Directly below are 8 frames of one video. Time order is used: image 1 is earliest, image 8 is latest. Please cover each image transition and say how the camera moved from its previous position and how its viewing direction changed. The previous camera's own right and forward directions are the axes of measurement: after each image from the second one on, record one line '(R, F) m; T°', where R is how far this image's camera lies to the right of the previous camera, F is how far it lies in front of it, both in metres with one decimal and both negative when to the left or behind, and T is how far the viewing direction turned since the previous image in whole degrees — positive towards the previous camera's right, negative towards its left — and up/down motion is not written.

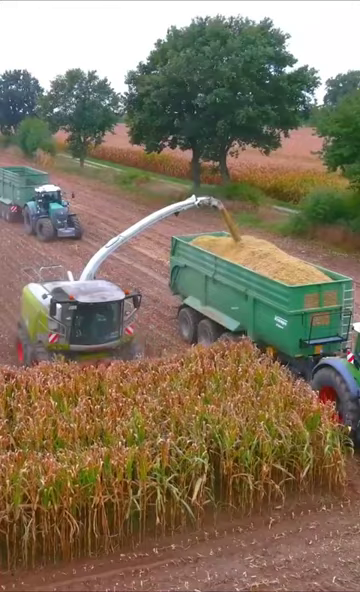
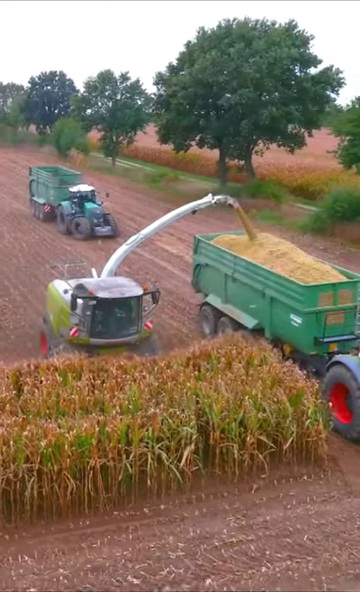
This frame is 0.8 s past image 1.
(+0.4, -0.7) m; -2°
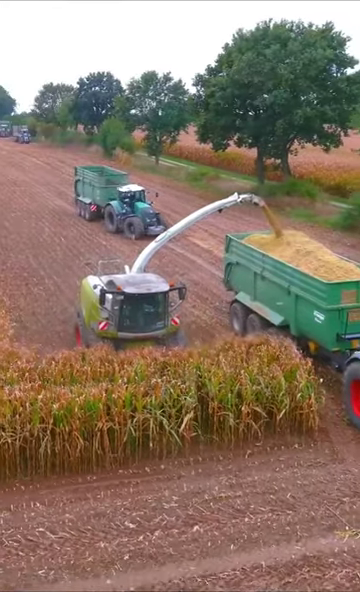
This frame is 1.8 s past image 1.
(+0.5, -0.8) m; -3°
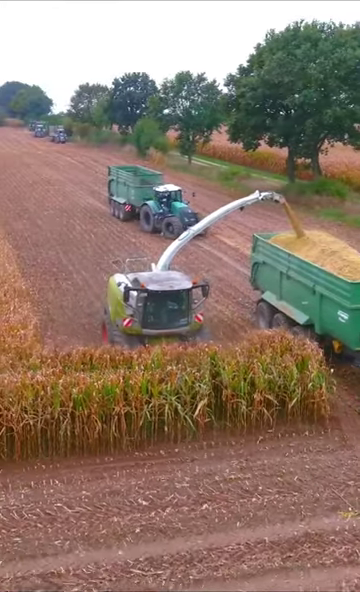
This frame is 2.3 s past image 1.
(+0.2, -0.4) m; -2°
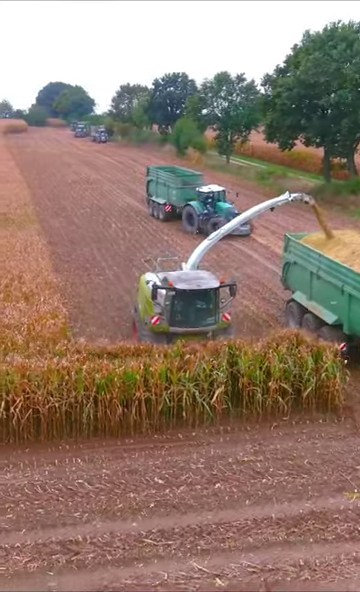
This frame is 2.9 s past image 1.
(+0.2, -0.4) m; -3°
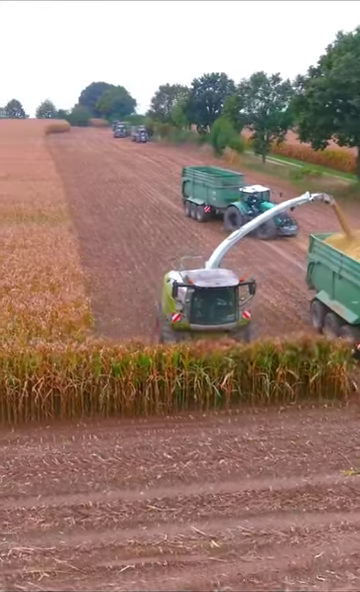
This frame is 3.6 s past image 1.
(+0.3, -0.6) m; -3°
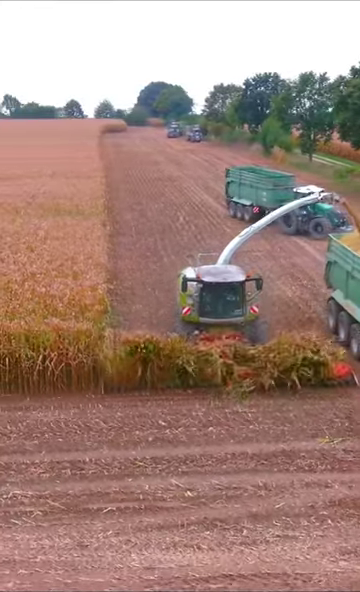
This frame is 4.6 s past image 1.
(+0.7, -0.9) m; -4°
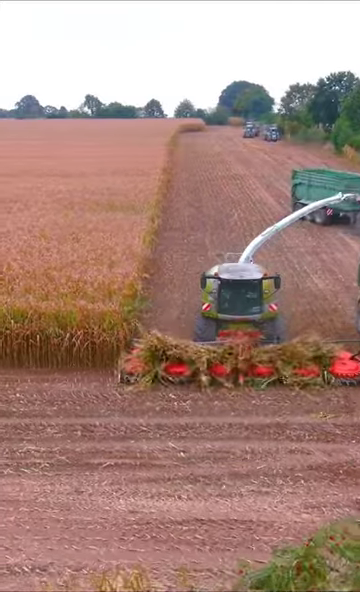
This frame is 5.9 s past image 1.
(+0.8, -0.9) m; -5°
